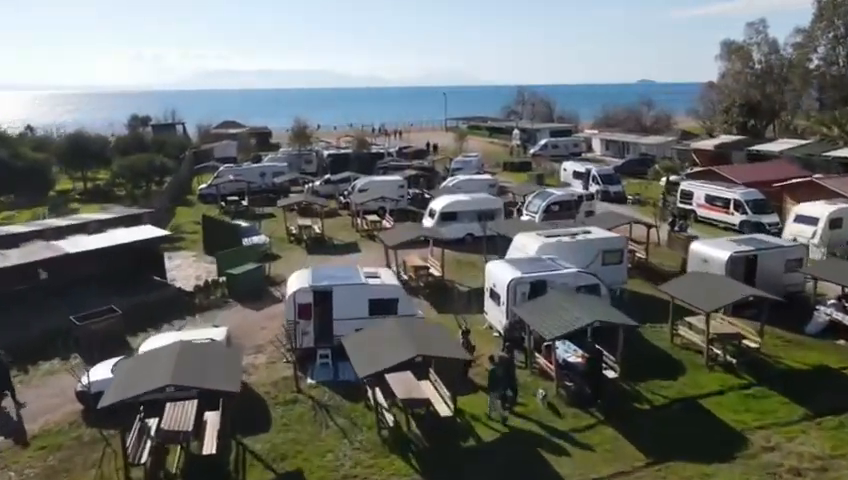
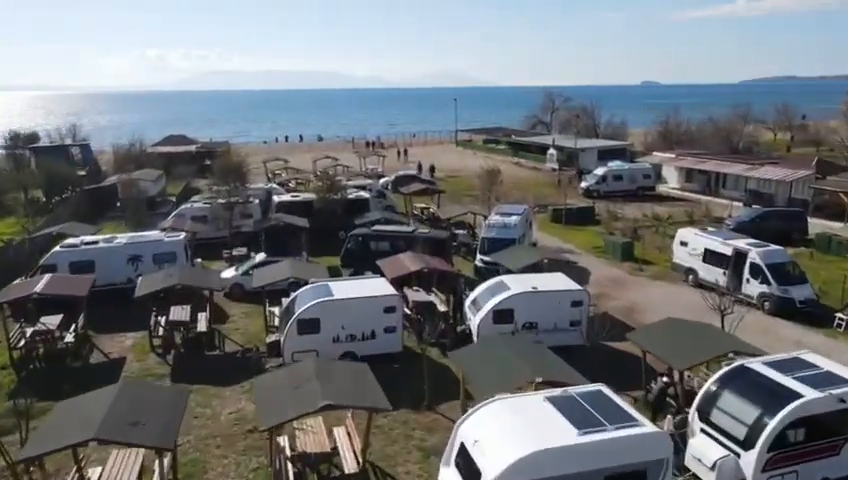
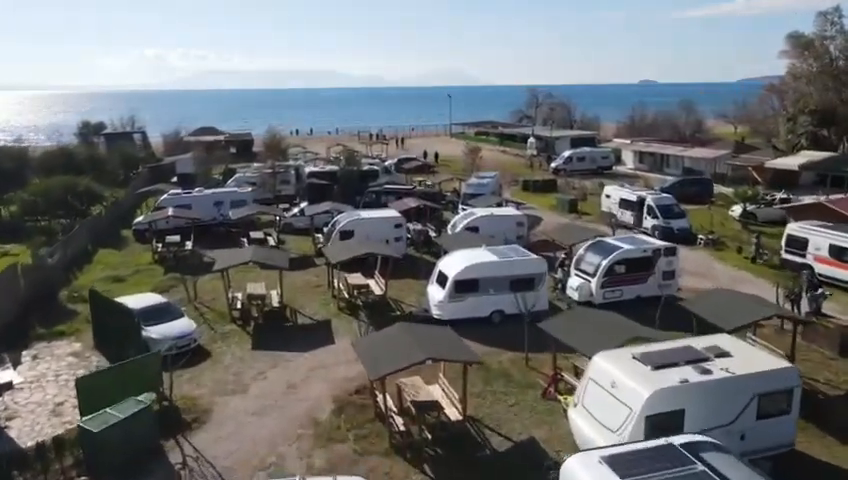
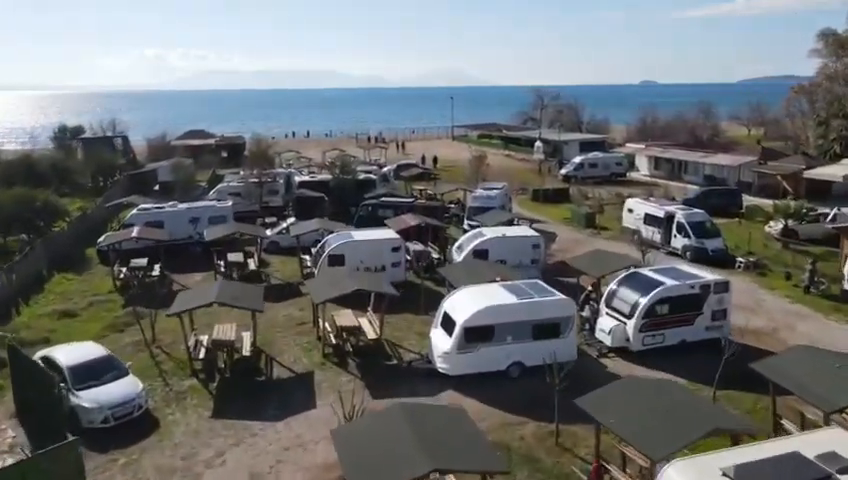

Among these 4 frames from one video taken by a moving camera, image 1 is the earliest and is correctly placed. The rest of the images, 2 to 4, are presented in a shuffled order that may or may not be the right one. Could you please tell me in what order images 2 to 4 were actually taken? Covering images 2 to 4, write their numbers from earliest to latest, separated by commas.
3, 4, 2
